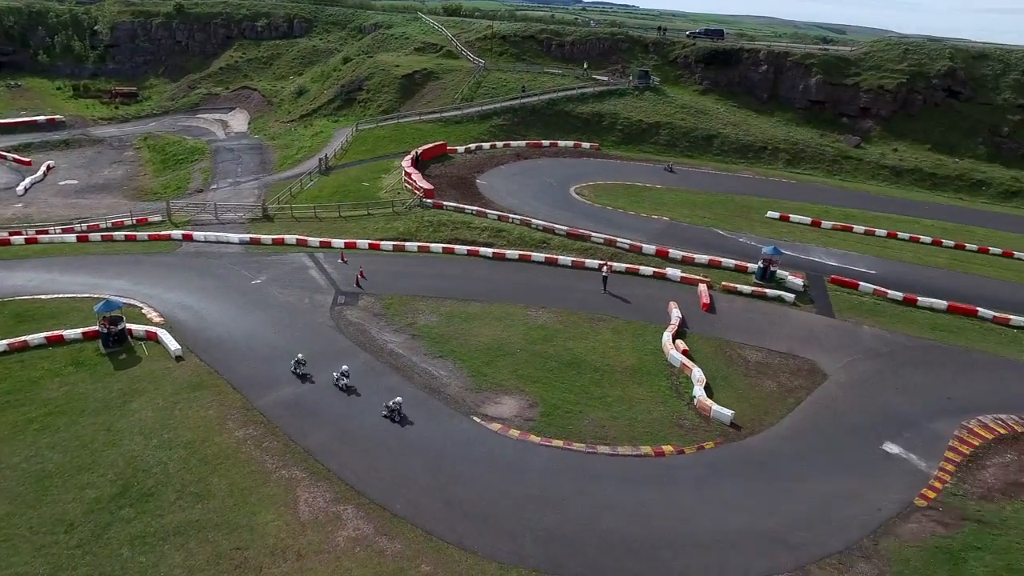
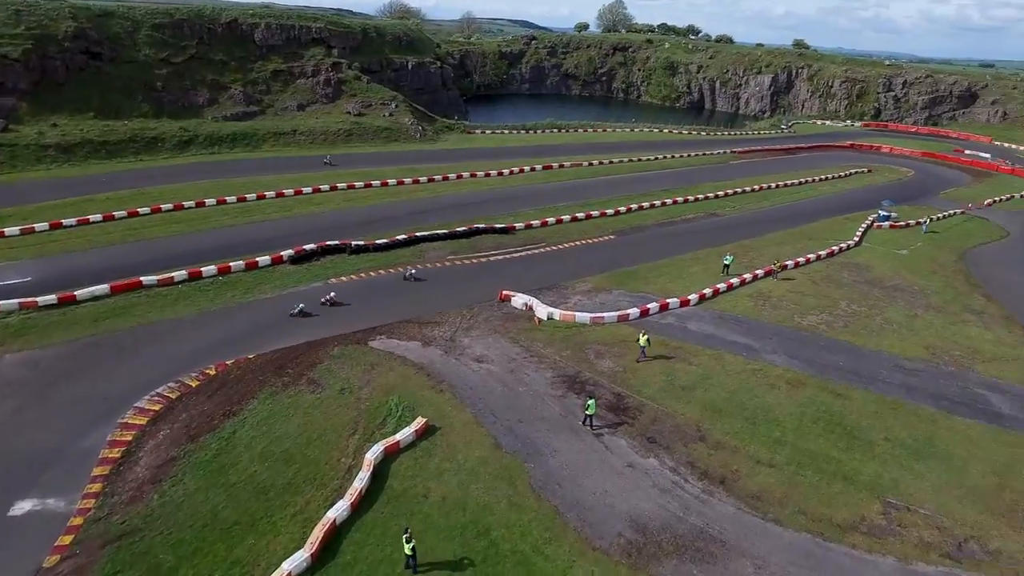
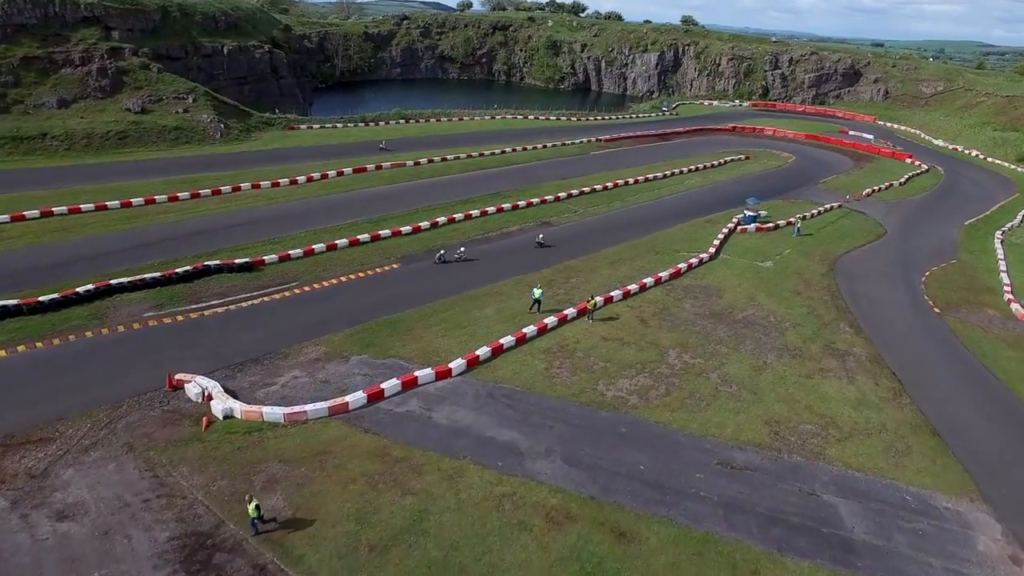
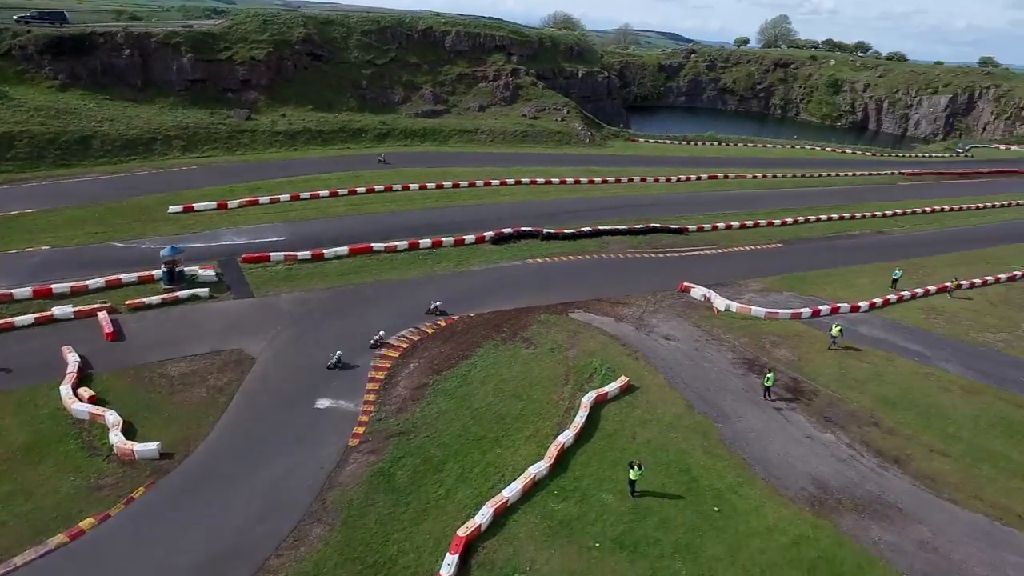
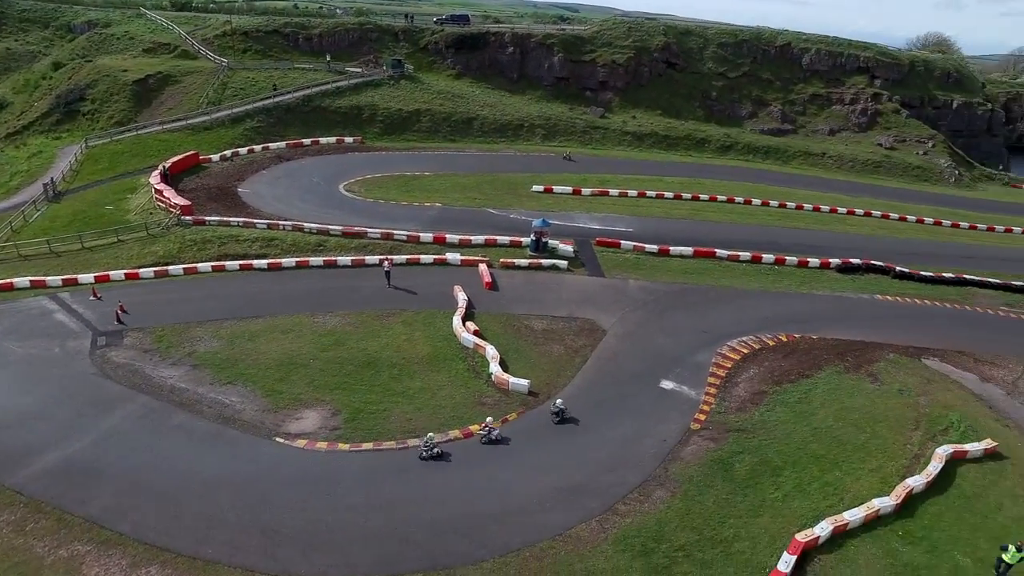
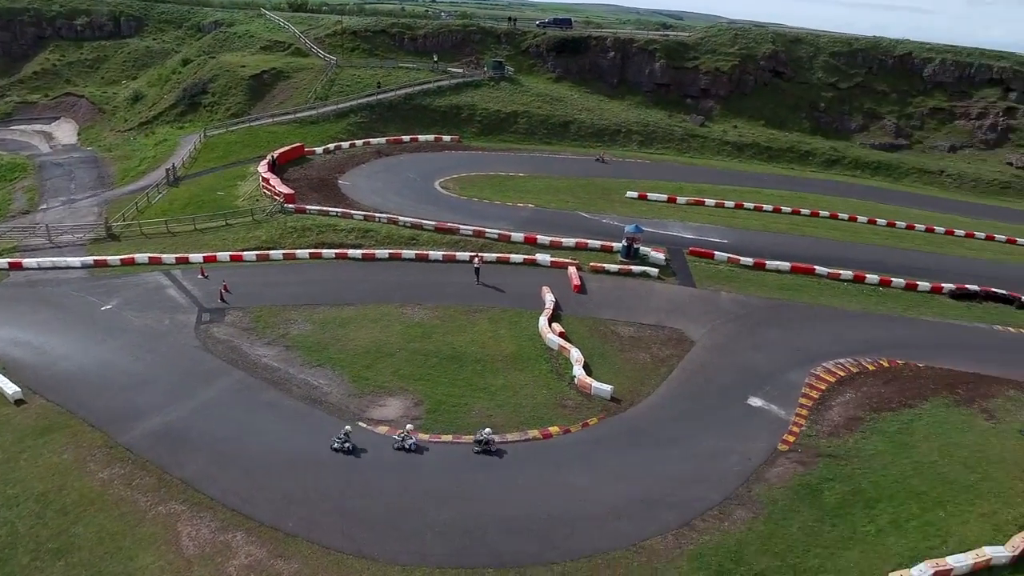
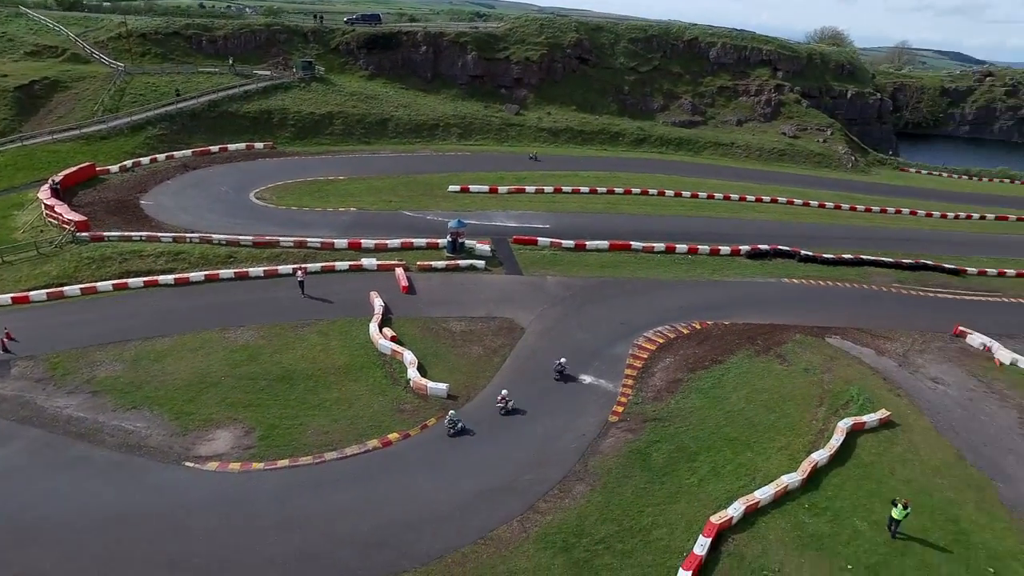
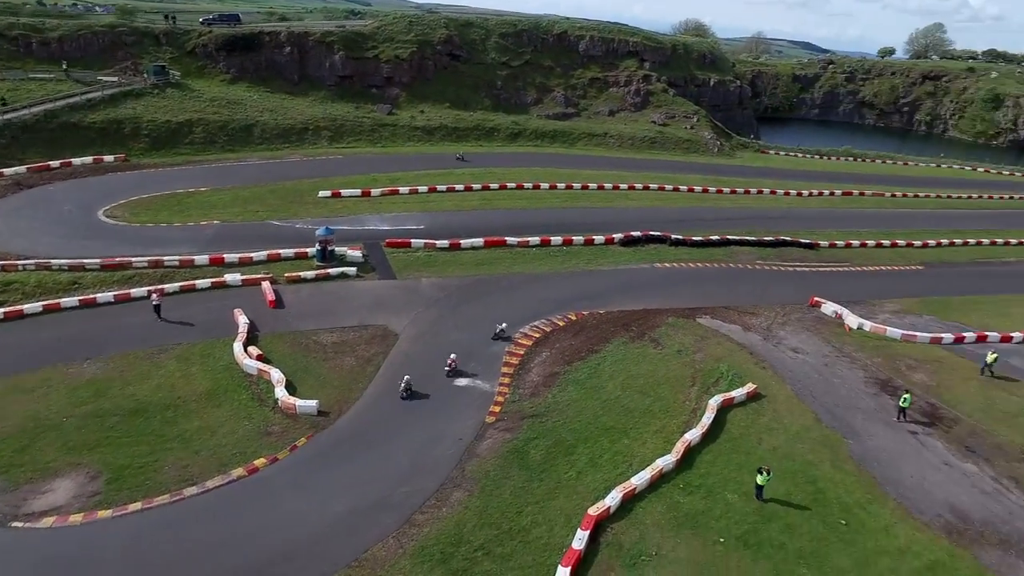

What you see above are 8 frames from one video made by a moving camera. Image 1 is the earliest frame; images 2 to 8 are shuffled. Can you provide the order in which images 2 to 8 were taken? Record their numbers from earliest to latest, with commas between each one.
6, 5, 7, 8, 4, 2, 3
